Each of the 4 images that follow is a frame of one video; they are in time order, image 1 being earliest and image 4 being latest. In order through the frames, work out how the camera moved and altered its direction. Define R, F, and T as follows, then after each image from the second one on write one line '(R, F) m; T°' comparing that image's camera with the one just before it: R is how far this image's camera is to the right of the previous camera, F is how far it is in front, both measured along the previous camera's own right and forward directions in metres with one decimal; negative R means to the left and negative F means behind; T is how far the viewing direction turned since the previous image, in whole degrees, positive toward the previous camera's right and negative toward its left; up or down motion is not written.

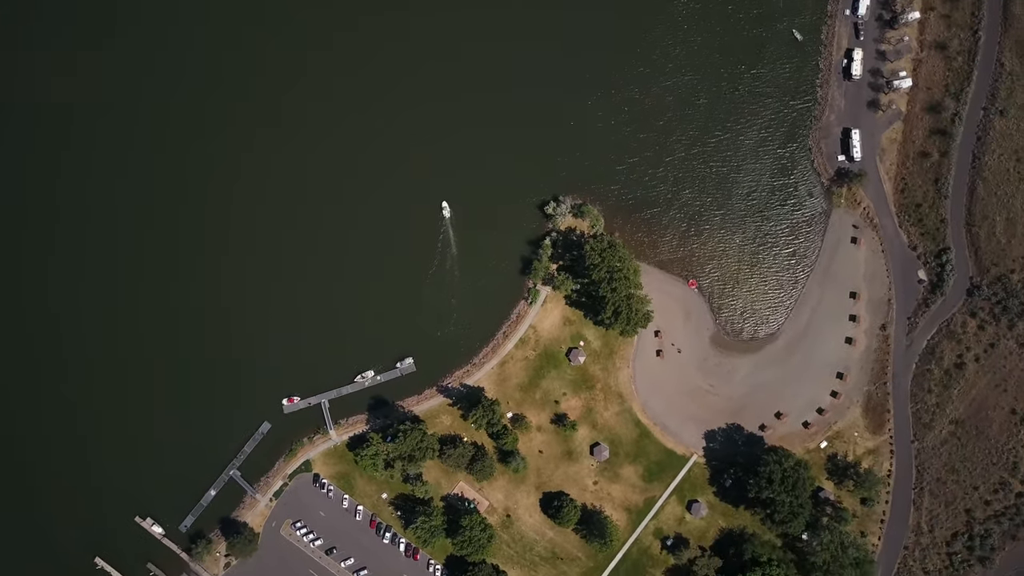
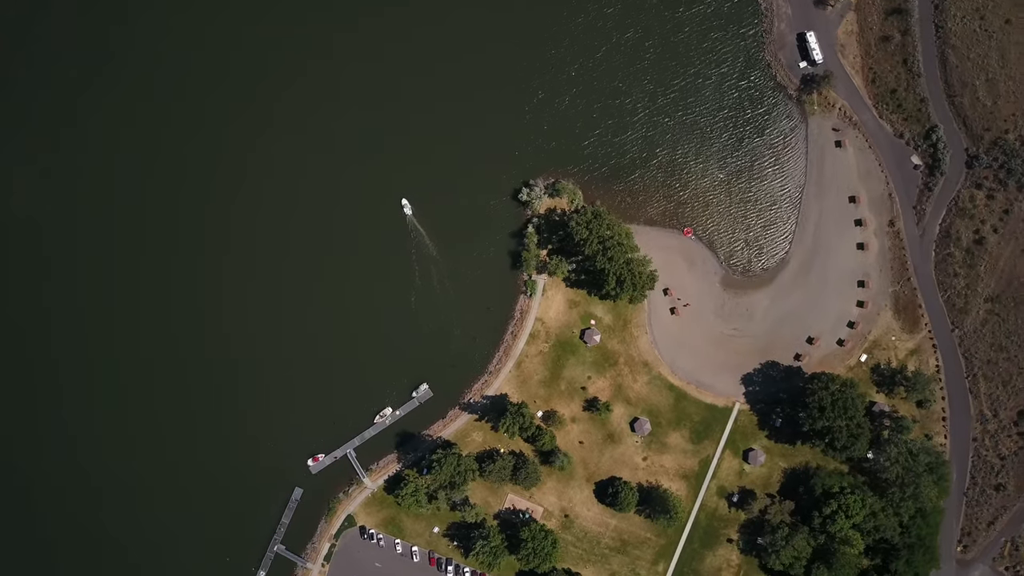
(+0.3, +4.4) m; 0°
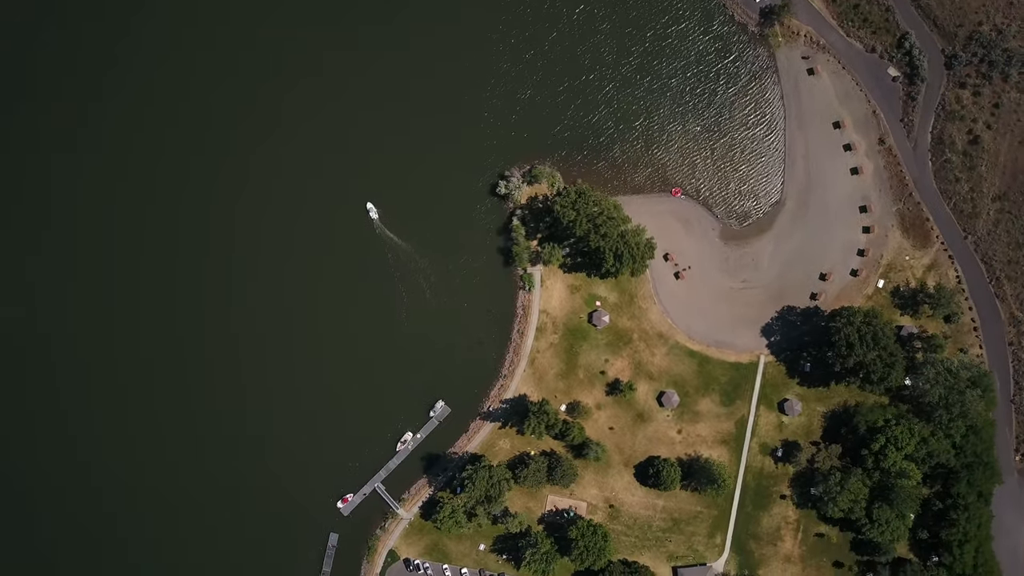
(0.0, +3.8) m; 0°
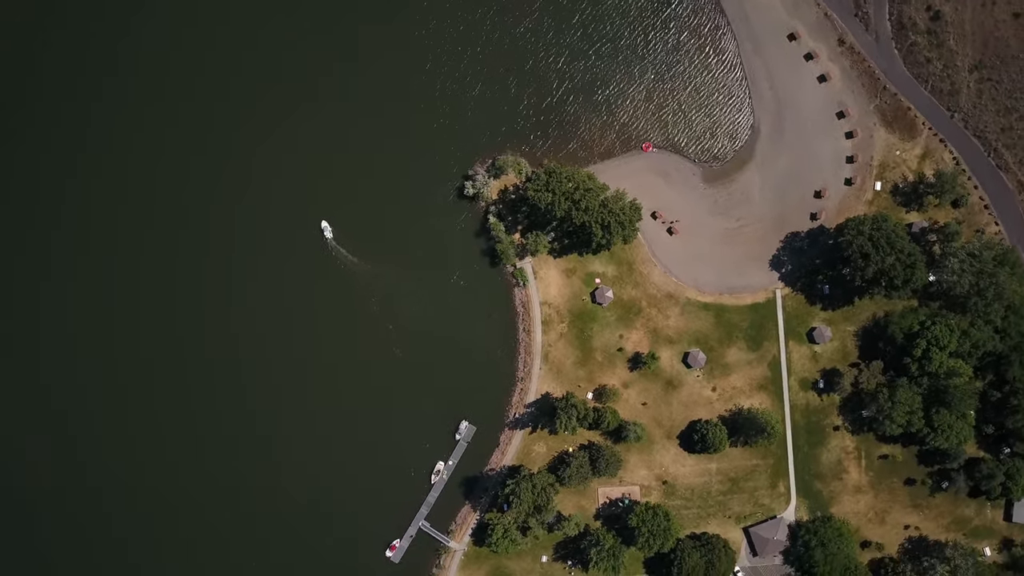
(+0.2, +4.5) m; 0°
